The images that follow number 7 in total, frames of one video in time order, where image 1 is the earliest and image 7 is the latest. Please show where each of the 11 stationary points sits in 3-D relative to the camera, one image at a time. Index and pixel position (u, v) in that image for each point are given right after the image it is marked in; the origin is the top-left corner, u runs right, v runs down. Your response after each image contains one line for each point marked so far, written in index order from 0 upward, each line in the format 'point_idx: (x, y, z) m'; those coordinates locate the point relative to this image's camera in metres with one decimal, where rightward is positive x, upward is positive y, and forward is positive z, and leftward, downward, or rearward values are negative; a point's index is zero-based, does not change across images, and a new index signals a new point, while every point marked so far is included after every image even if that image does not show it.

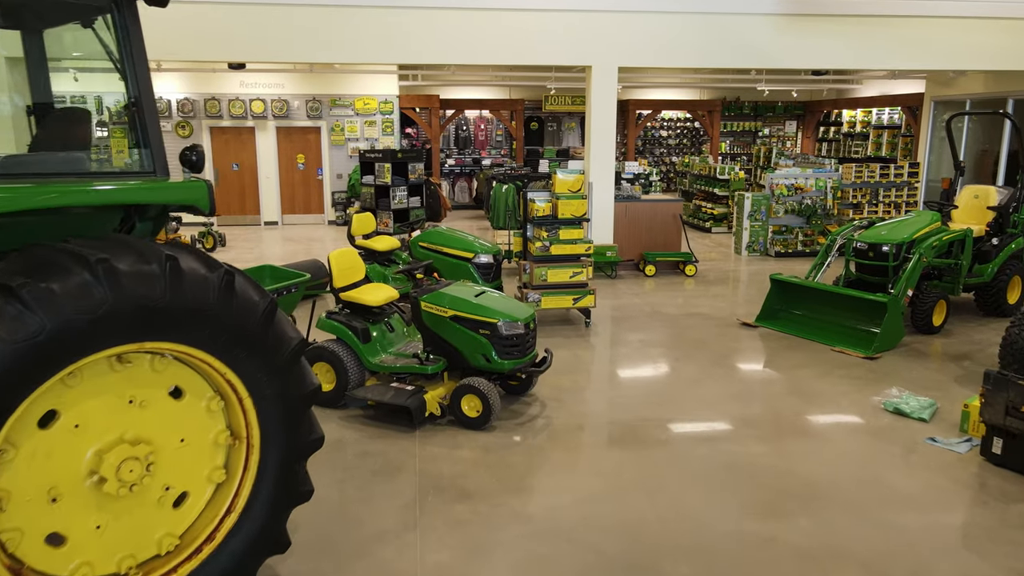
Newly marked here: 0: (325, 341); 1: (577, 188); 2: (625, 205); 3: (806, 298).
0: (-1.3, -0.4, +5.0) m
1: (+0.6, +0.9, +6.9) m
2: (+1.5, +1.1, +9.8) m
3: (+2.8, -0.1, +7.0) m
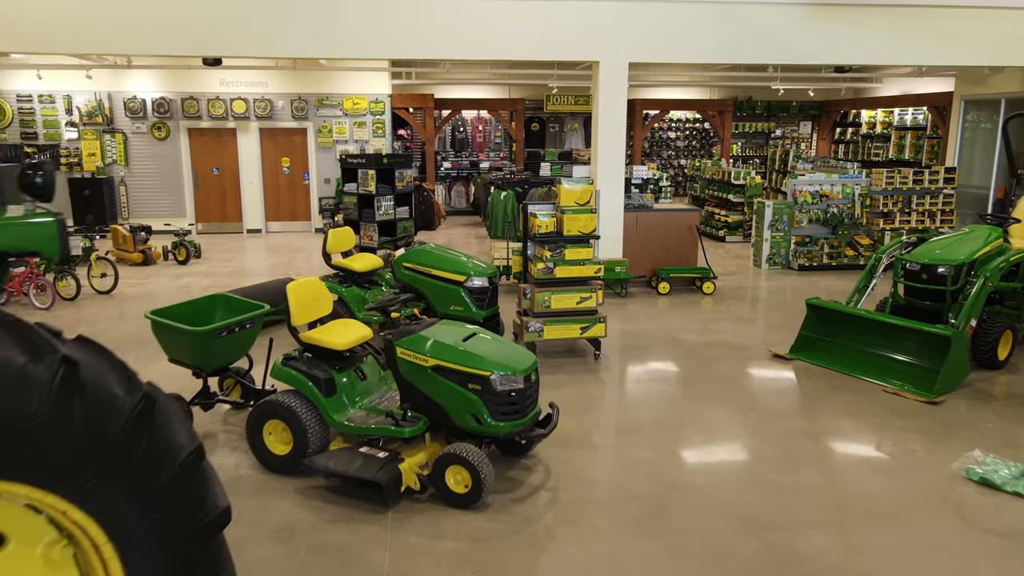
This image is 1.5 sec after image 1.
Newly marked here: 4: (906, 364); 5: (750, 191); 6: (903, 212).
0: (-1.3, -0.6, +4.1) m
1: (+0.6, +0.7, +6.0) m
2: (+1.5, +0.9, +8.9) m
3: (+2.8, -0.3, +6.1) m
4: (+3.0, -0.6, +5.6) m
5: (+3.9, +1.6, +12.1) m
6: (+5.3, +1.0, +10.0) m
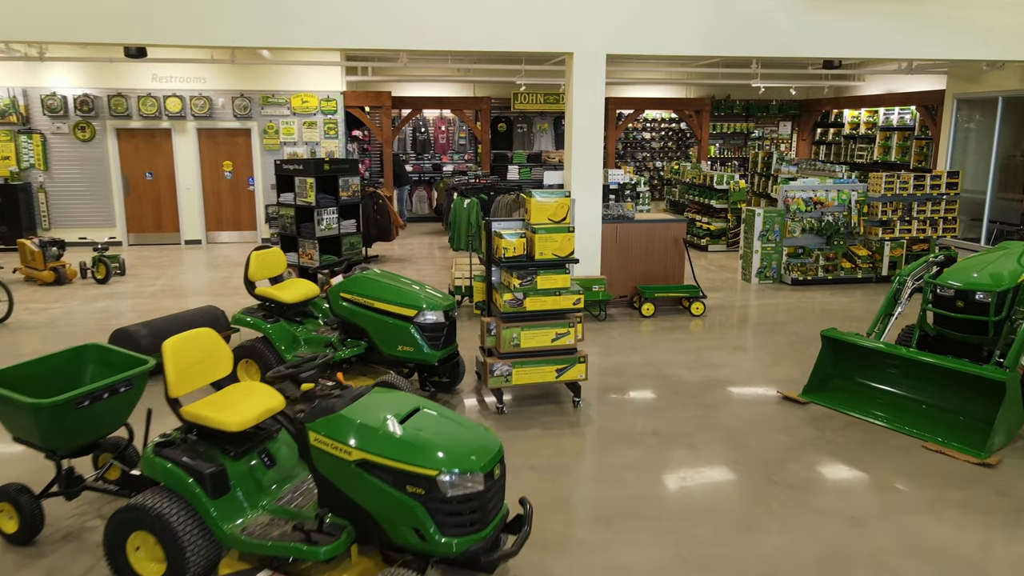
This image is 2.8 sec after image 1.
0: (-1.5, -0.8, +3.0) m
1: (+0.3, +0.5, +5.0) m
2: (+1.1, +0.7, +7.9) m
3: (+2.5, -0.5, +5.2) m
4: (+2.8, -0.8, +4.7) m
5: (+3.4, +1.4, +11.2) m
6: (+4.9, +0.9, +9.1) m
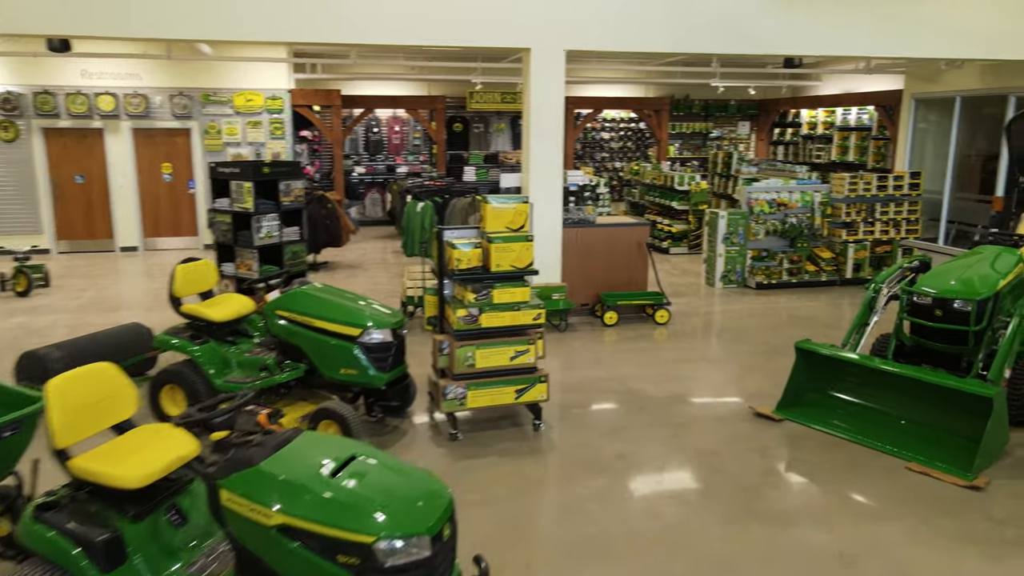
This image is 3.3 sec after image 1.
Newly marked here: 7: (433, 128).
0: (-1.7, -0.9, +2.5) m
1: (0.0, +0.4, +4.6) m
2: (+0.7, +0.6, +7.5) m
3: (+2.2, -0.6, +4.9) m
4: (+2.5, -0.8, +4.4) m
5: (+2.7, +1.3, +10.9) m
6: (+4.4, +0.8, +9.0) m
7: (-1.5, +3.1, +14.1) m
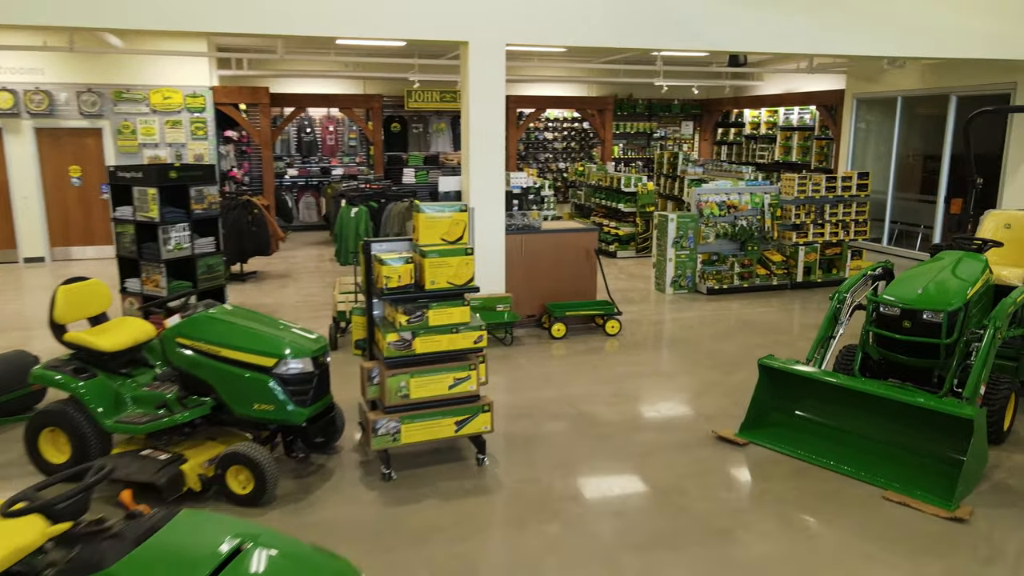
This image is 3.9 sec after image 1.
0: (-1.8, -1.1, +1.9) m
1: (-0.3, +0.3, +4.1) m
2: (+0.1, +0.5, +7.0) m
3: (+1.8, -0.7, +4.5) m
4: (+2.2, -0.9, +4.1) m
5: (+1.9, +1.3, +10.6) m
6: (+3.7, +0.8, +8.8) m
7: (-2.6, +3.0, +13.4) m
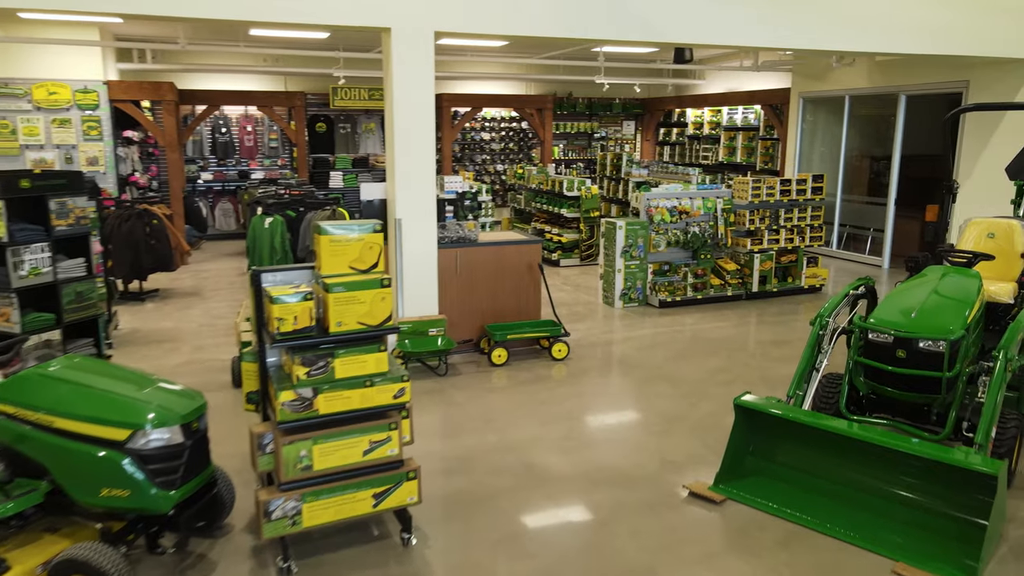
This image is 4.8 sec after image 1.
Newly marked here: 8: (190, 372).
0: (-1.9, -1.3, +0.9) m
1: (-0.6, +0.1, +3.3) m
2: (-0.5, +0.3, +6.2) m
3: (+1.5, -0.8, +3.9) m
4: (+1.9, -1.0, +3.5) m
5: (+1.0, +1.1, +9.9) m
6: (+2.9, +0.7, +8.3) m
7: (-3.8, +2.7, +12.4) m
8: (-2.6, -0.7, +6.0) m
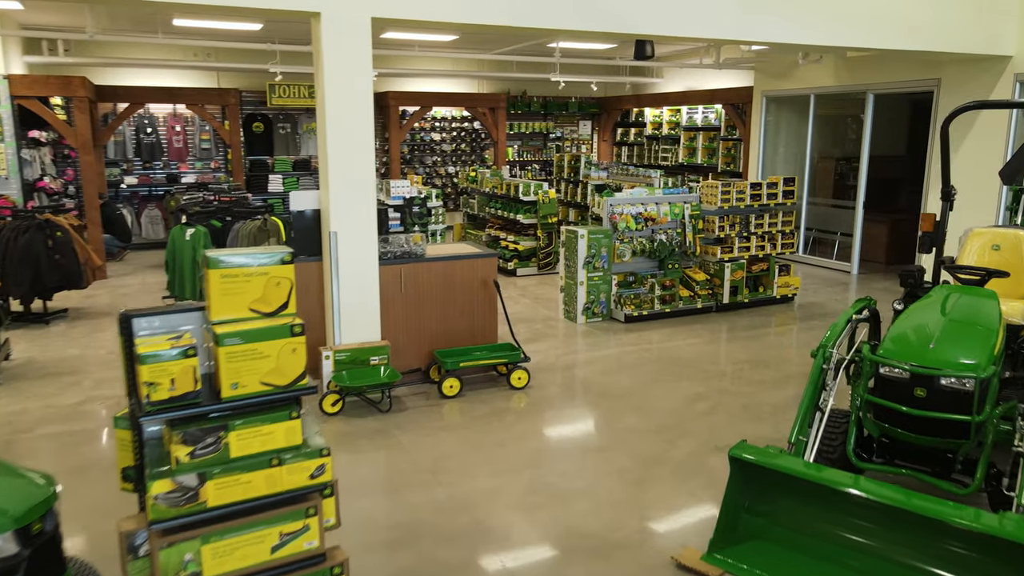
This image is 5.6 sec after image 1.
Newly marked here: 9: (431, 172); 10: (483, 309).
0: (-1.9, -1.5, +0.1) m
1: (-0.8, 0.0, +2.5) m
2: (-0.9, +0.2, +5.5) m
3: (+1.3, -0.9, +3.3) m
4: (+1.7, -1.2, +2.9) m
5: (+0.4, +1.0, +9.3) m
6: (+2.4, +0.6, +7.7) m
7: (-4.5, +2.5, +11.4) m
8: (-3.0, -0.9, +5.1) m
9: (-1.5, +2.2, +13.9) m
10: (-0.2, -0.2, +5.9) m
